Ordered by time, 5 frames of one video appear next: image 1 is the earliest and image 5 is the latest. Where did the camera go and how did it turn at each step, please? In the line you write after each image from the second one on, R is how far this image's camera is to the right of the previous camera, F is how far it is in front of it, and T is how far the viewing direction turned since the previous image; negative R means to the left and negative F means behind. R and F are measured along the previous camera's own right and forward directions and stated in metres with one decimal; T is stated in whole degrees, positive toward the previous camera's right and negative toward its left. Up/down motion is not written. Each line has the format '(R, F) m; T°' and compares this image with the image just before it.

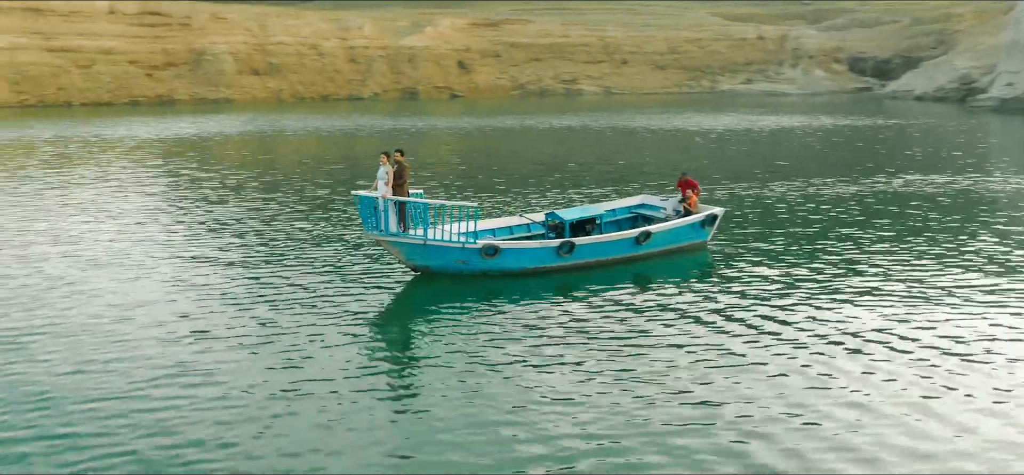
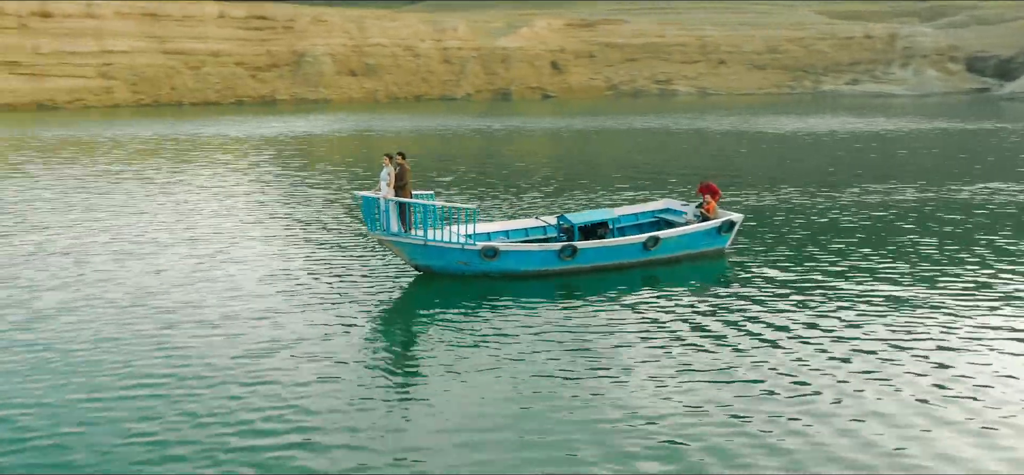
(+2.6, +1.0) m; -7°
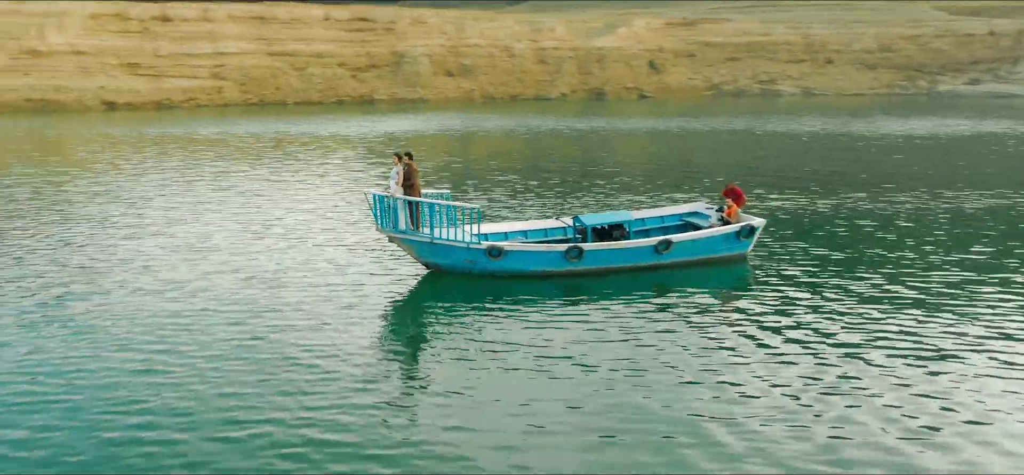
(+3.9, -0.1) m; -7°
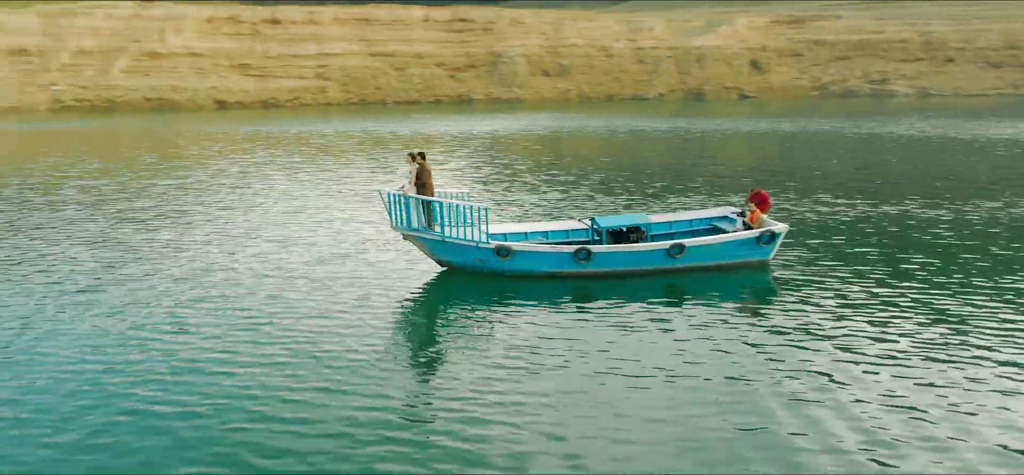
(+3.9, -0.2) m; -7°
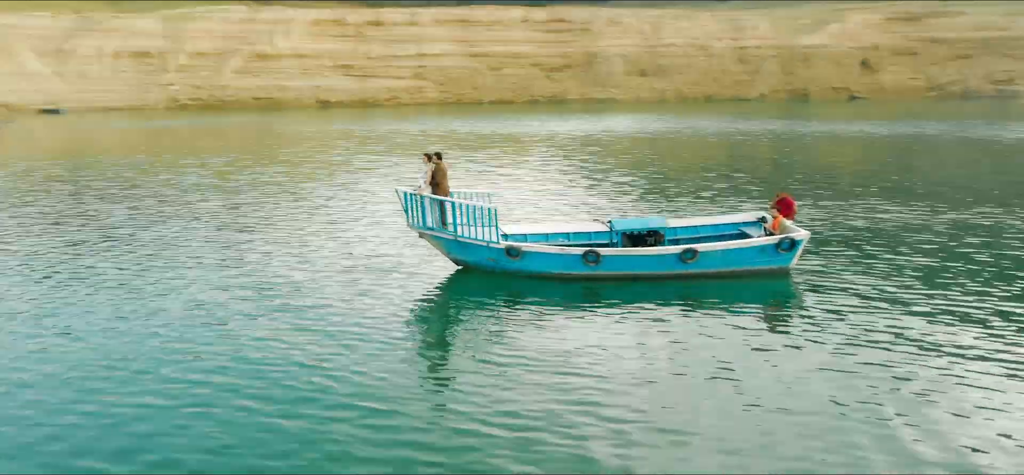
(+3.8, -0.3) m; -7°
